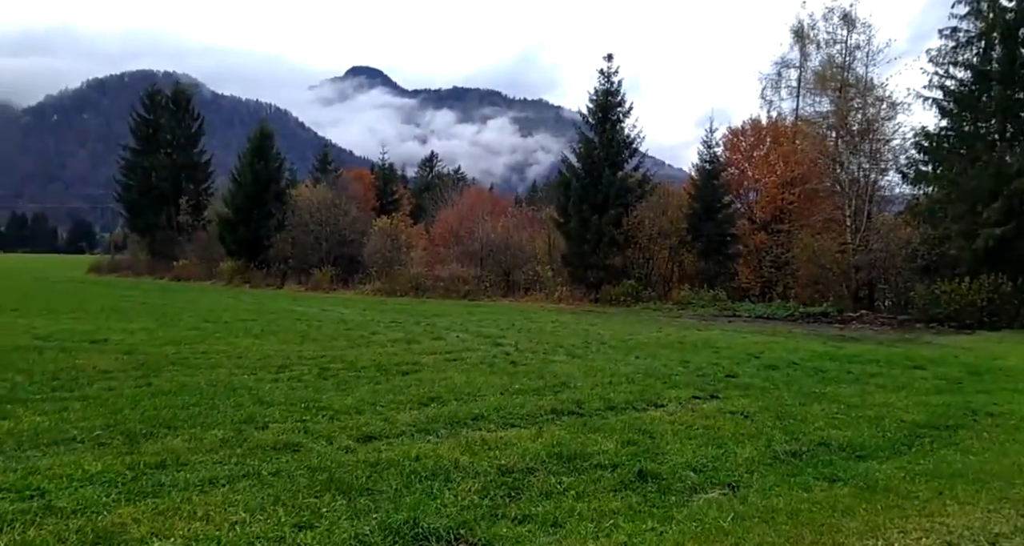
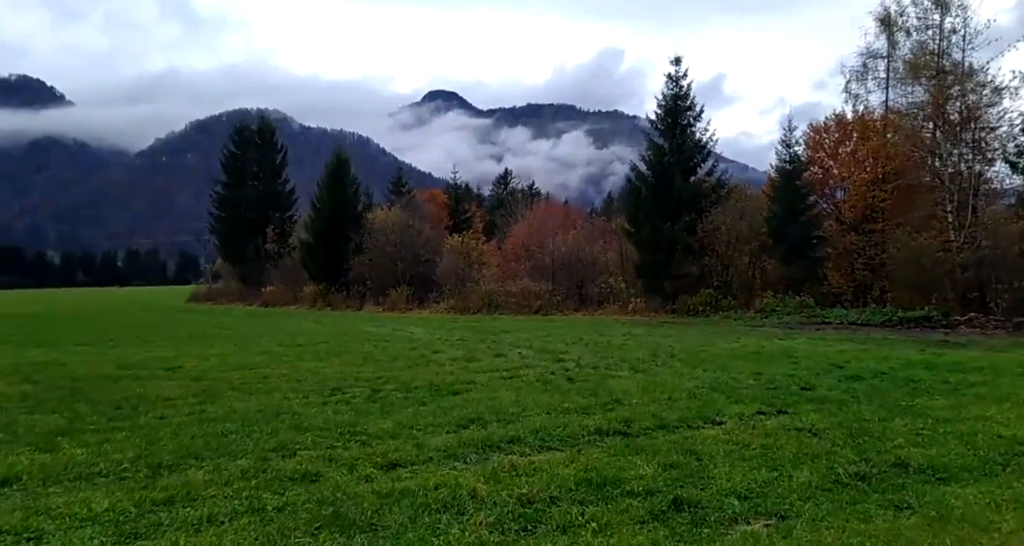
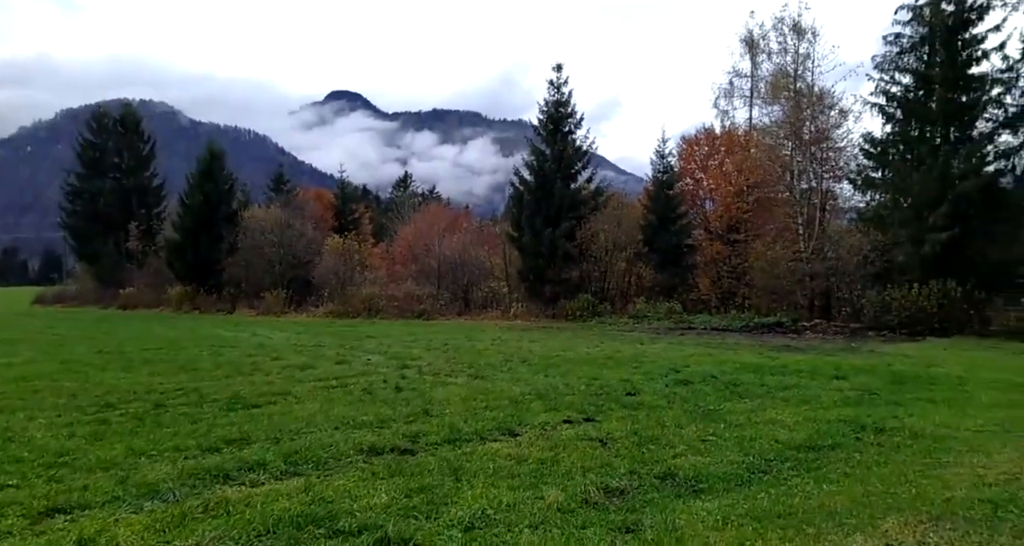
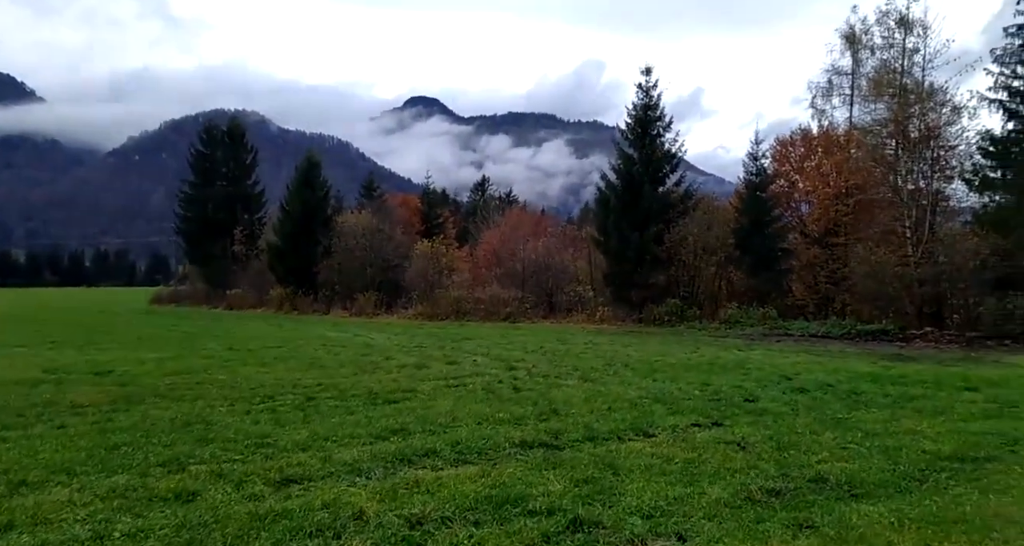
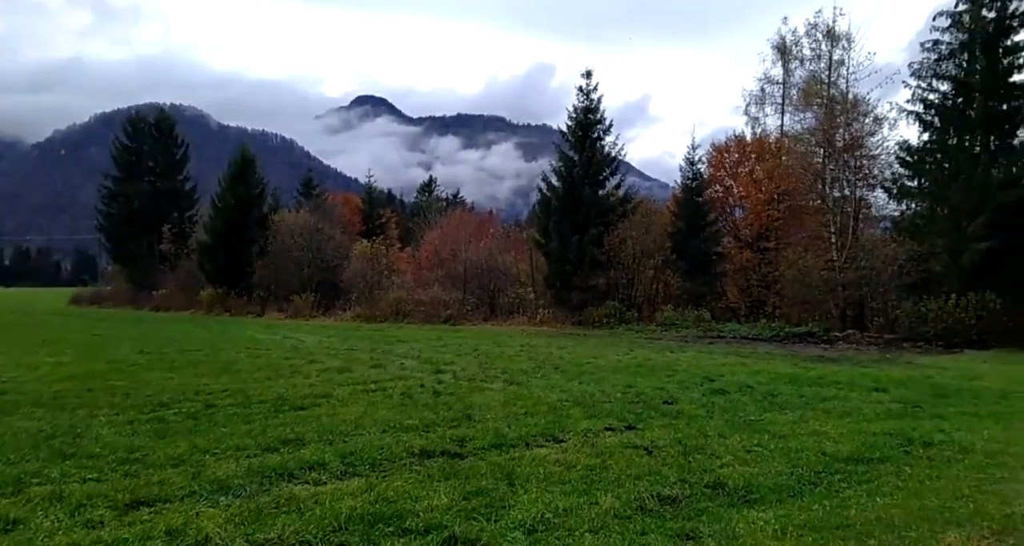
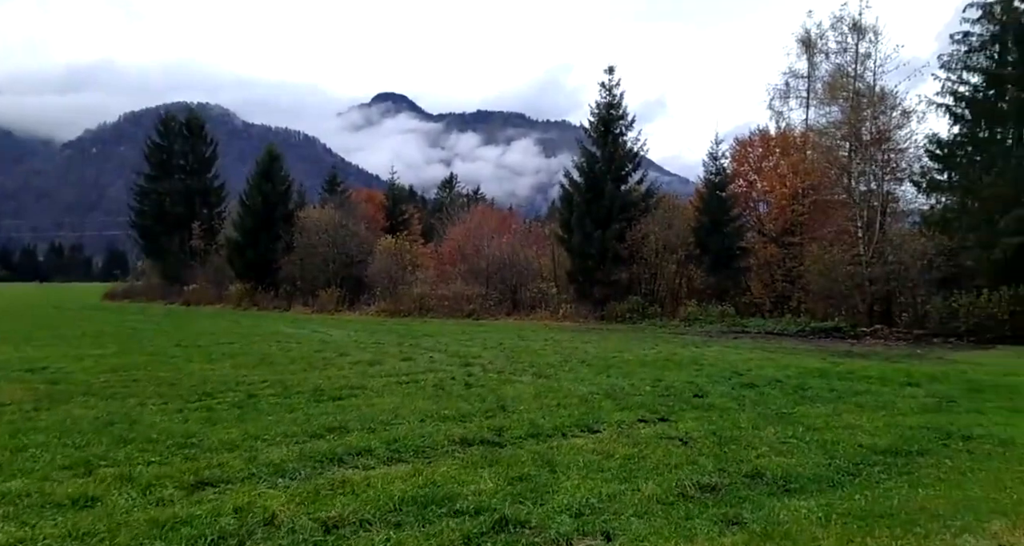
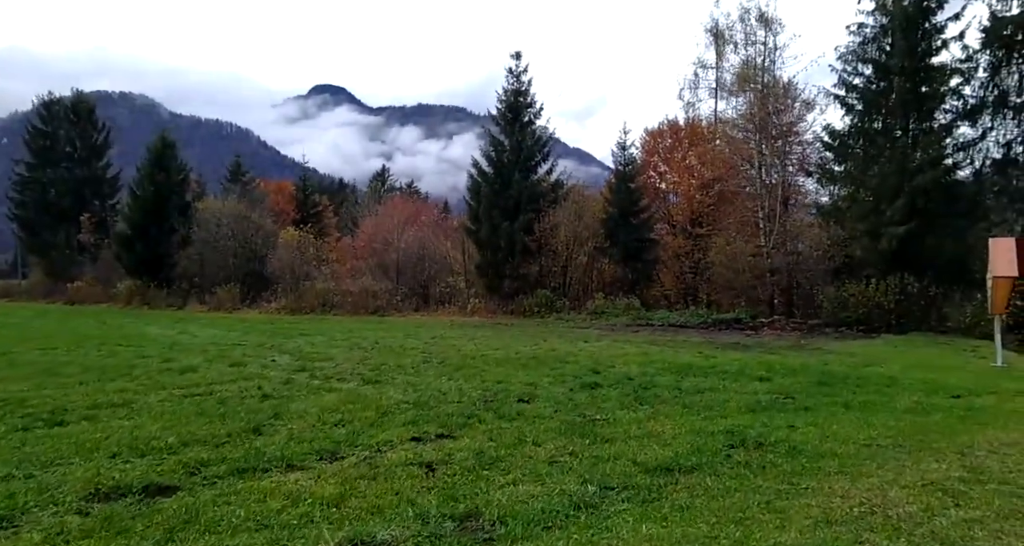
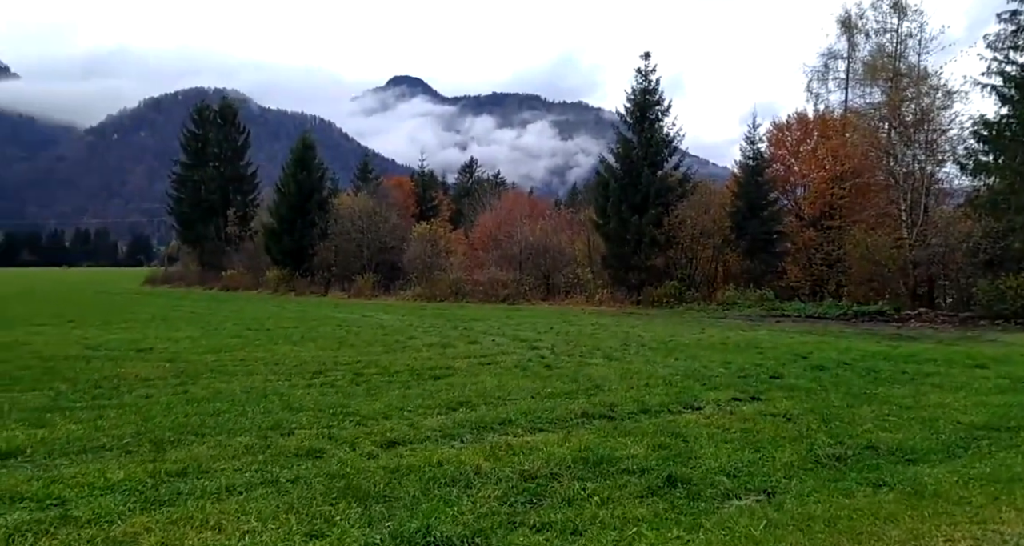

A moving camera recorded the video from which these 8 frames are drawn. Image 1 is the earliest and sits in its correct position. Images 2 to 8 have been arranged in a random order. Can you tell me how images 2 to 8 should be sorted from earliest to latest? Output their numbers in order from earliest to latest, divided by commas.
8, 2, 4, 6, 5, 3, 7
